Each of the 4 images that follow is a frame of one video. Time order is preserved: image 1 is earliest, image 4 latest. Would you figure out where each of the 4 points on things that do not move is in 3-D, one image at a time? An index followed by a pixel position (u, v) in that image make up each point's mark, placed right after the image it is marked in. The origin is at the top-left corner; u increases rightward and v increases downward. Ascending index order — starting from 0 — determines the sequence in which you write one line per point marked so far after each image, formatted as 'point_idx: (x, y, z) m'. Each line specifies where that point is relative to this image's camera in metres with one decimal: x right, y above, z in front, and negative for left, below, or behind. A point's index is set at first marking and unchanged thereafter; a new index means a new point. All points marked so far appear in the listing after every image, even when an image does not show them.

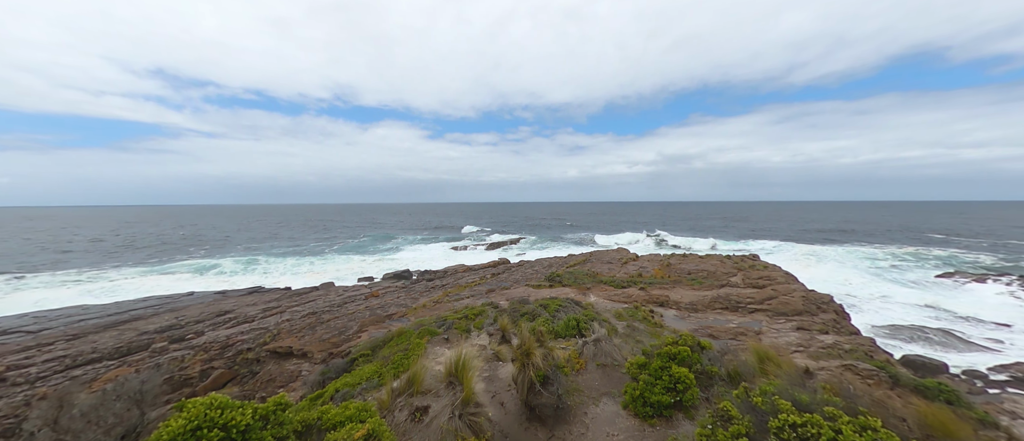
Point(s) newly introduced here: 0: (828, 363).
0: (+7.5, -3.2, +8.2) m
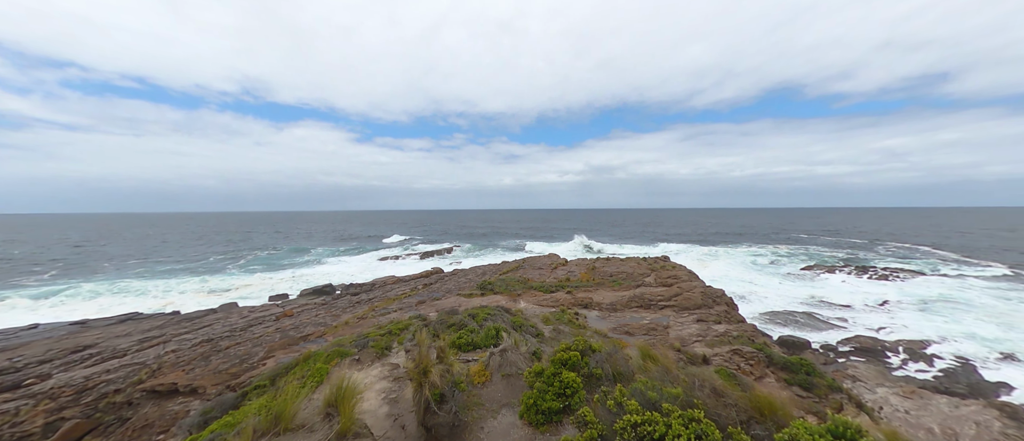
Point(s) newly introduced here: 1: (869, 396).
0: (+5.5, -3.4, +9.4) m
1: (+8.5, -4.0, +8.3) m
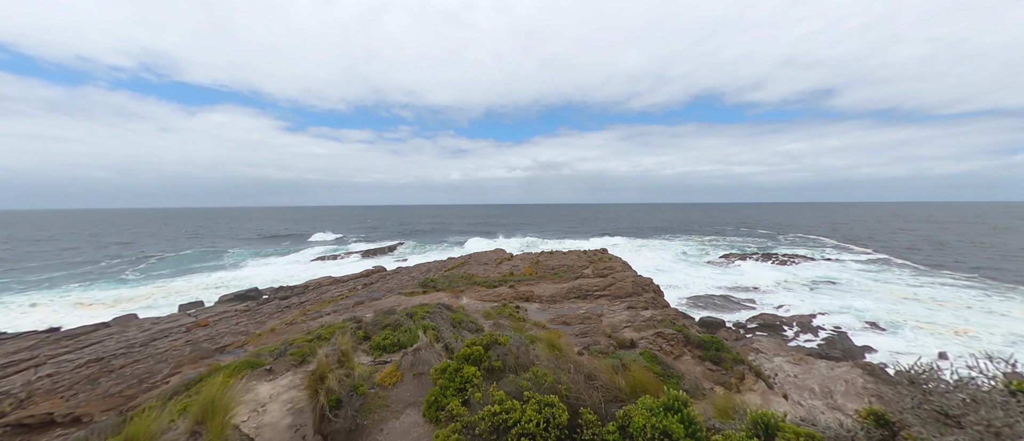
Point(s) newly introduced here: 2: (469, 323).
0: (+3.7, -3.2, +10.2) m
1: (+6.8, -3.8, +9.6) m
2: (-1.3, -2.9, +10.1) m
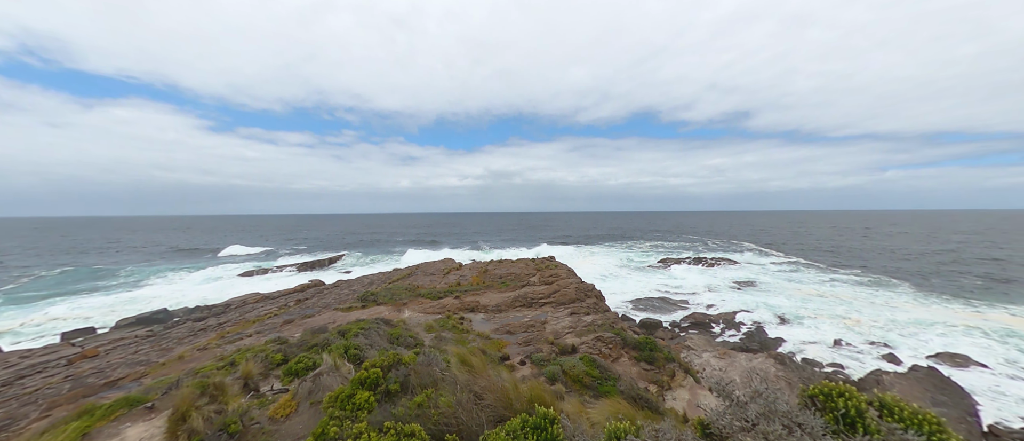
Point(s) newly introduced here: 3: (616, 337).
0: (+1.9, -3.4, +10.4) m
1: (+5.1, -4.0, +10.3) m
2: (-3.0, -3.1, +9.5) m
3: (+2.6, -3.3, +10.0) m
